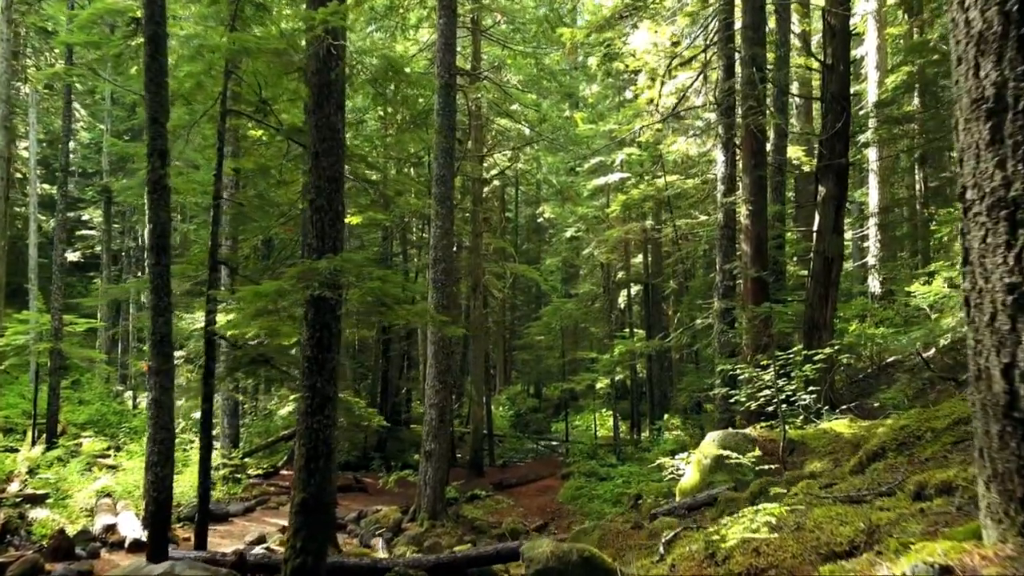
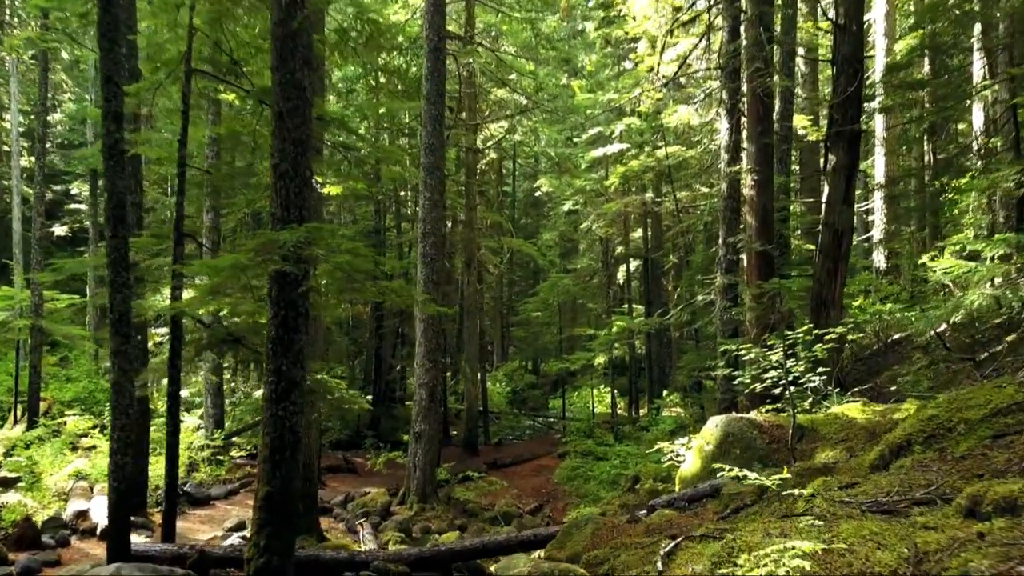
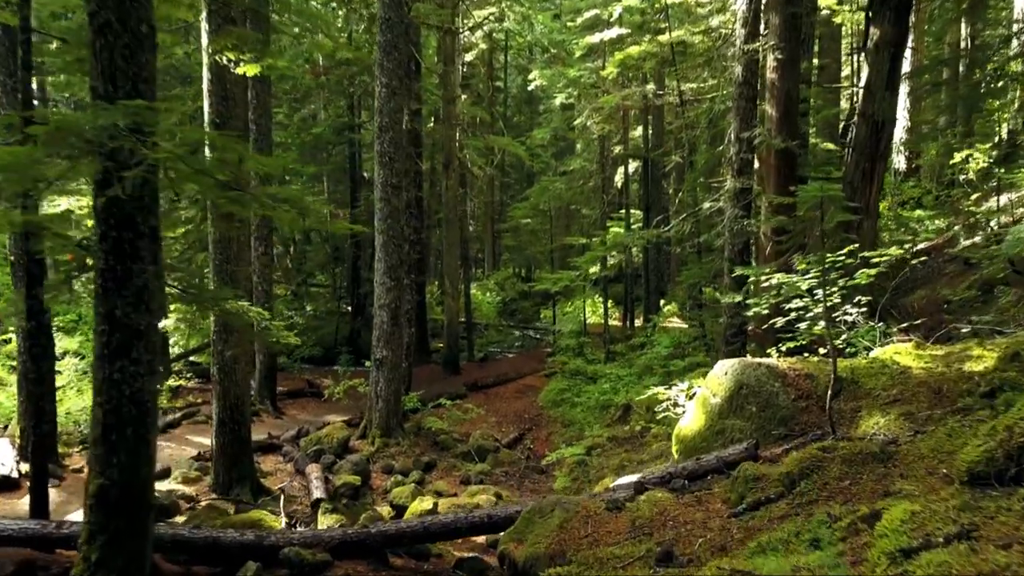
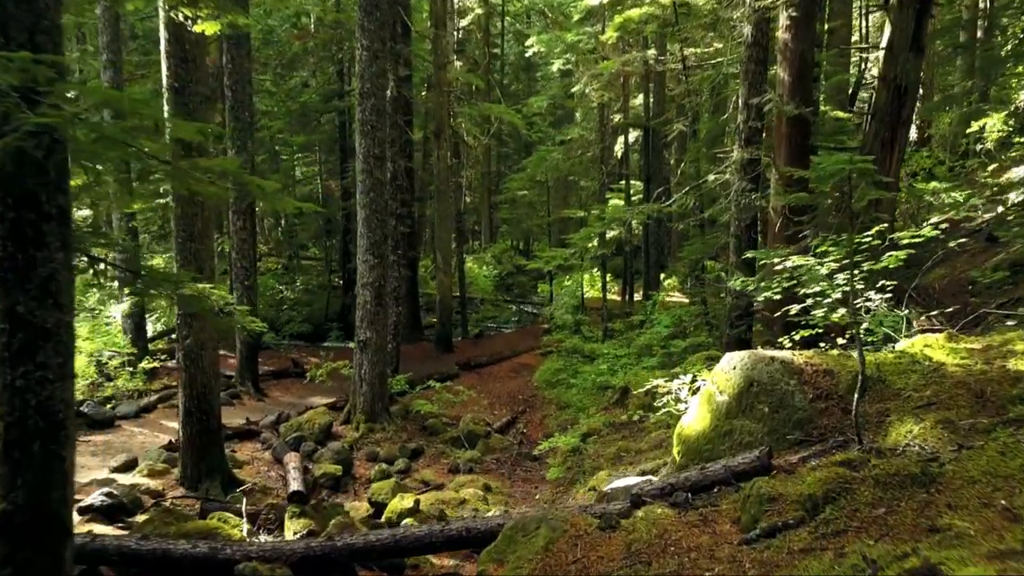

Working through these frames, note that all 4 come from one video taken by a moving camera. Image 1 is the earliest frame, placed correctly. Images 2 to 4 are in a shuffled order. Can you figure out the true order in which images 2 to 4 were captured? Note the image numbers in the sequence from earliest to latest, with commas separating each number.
2, 3, 4
